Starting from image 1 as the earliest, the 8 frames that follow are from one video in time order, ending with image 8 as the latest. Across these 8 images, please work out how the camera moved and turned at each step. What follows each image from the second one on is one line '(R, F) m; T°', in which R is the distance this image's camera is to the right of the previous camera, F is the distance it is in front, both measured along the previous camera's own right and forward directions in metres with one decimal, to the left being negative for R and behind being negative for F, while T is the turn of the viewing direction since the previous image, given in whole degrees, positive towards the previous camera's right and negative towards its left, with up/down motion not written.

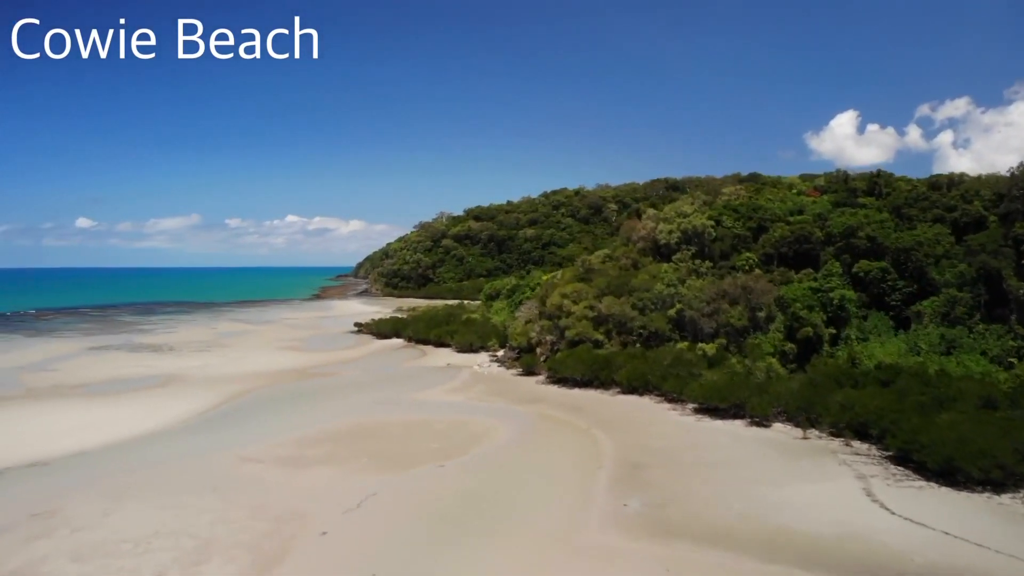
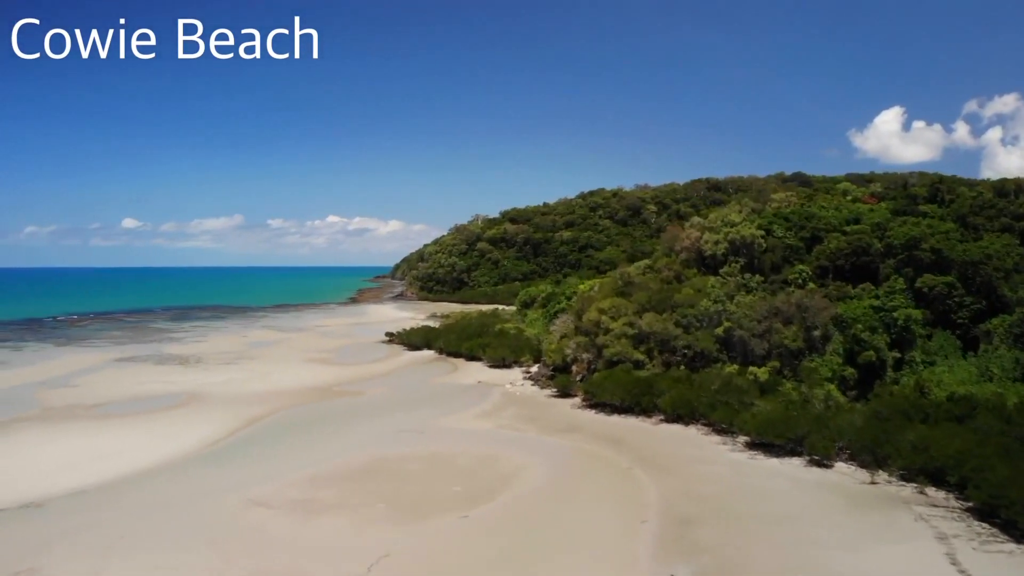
(+0.1, +1.1) m; -3°
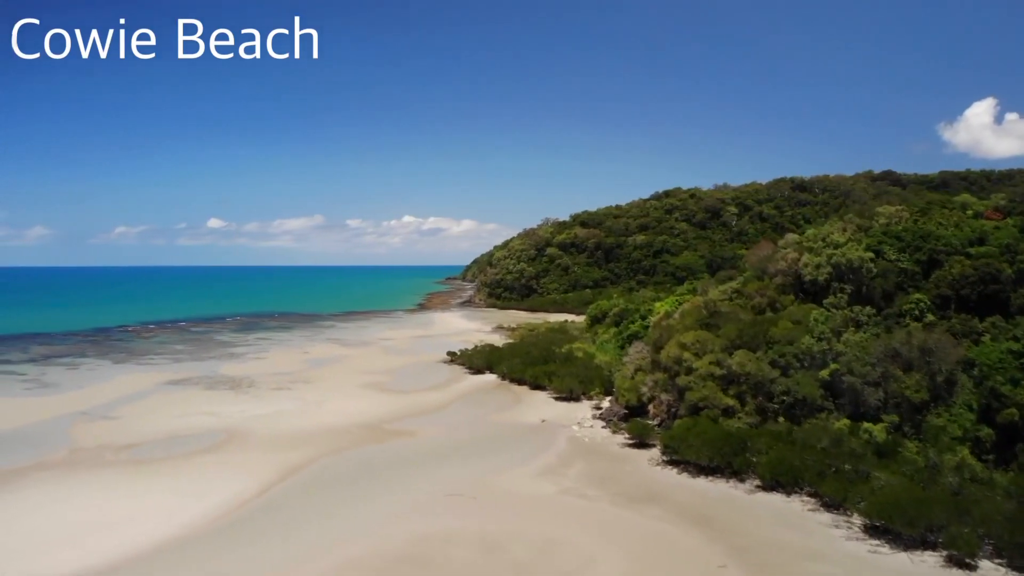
(+0.1, +2.0) m; -5°
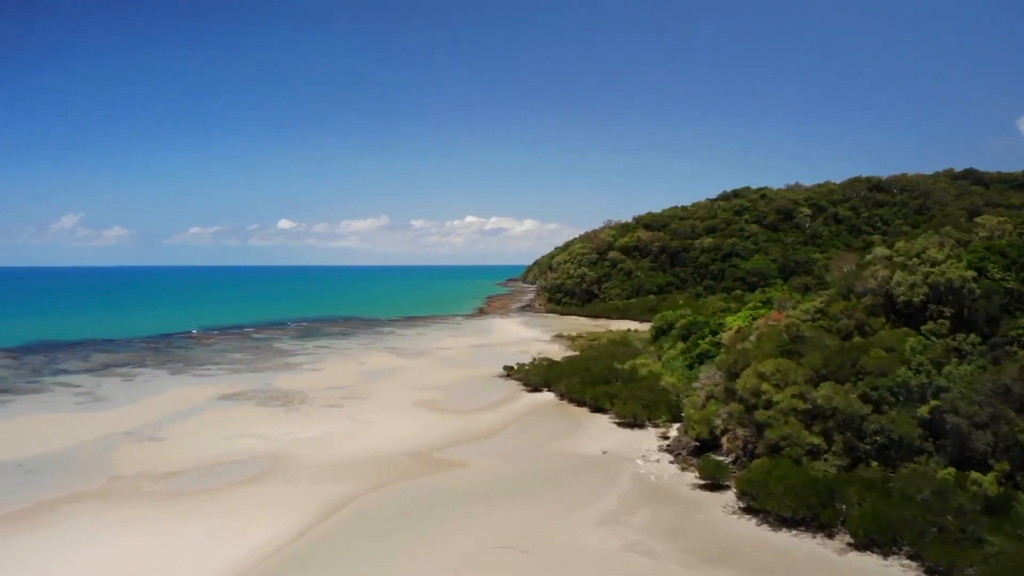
(0.0, +1.3) m; -4°
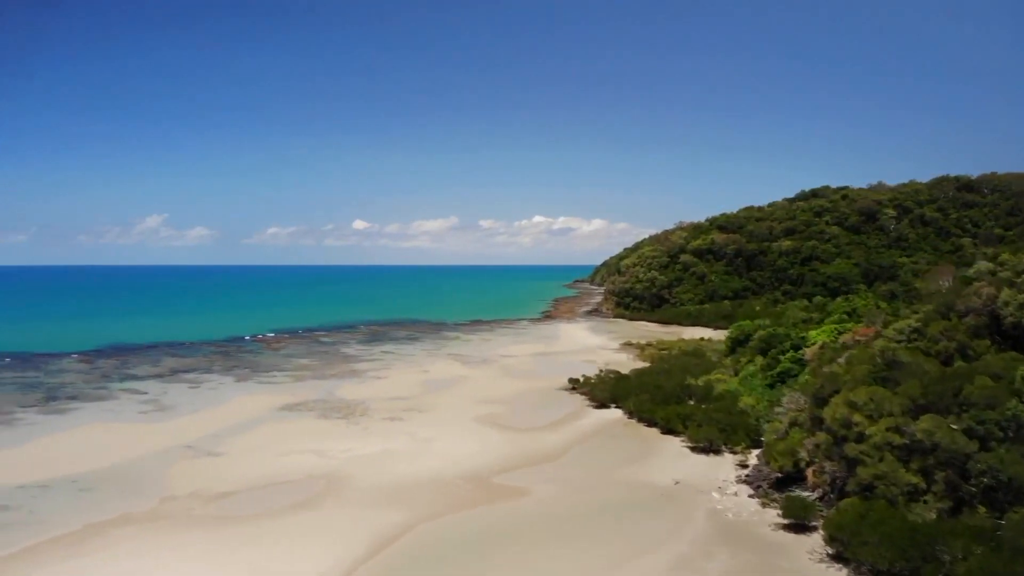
(0.0, +1.0) m; -5°
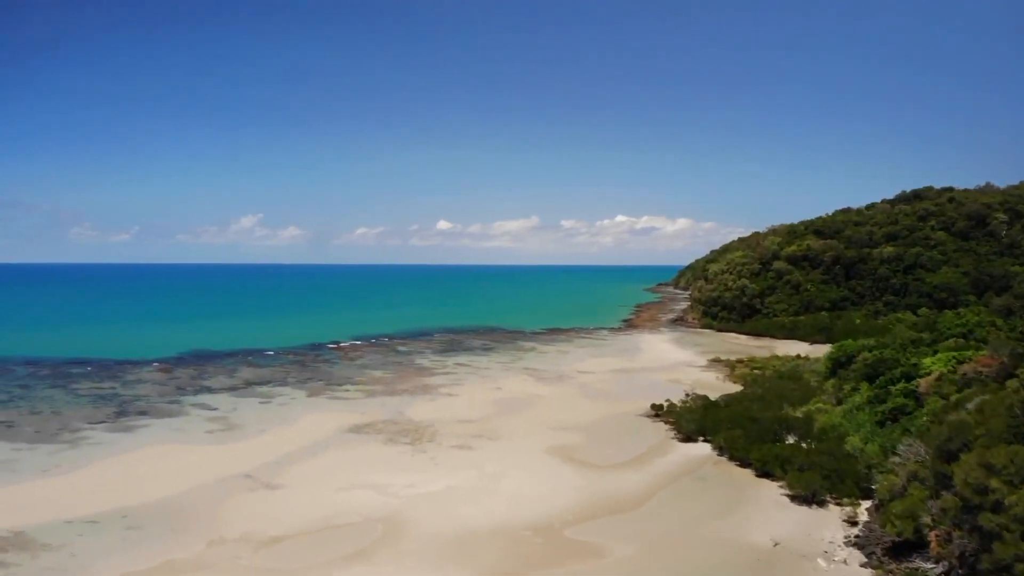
(+0.1, +1.6) m; -6°
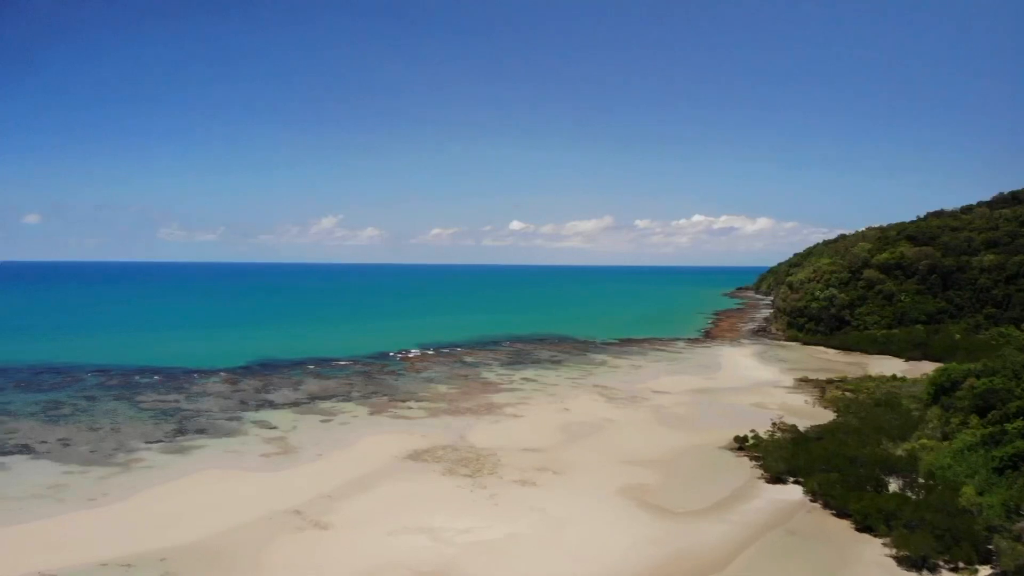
(+0.1, +1.6) m; -5°
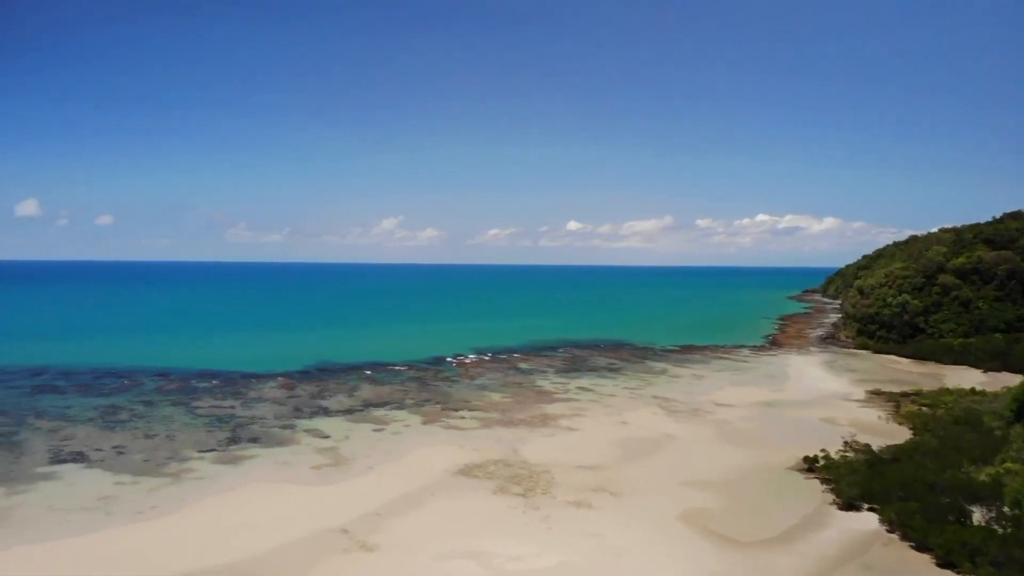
(+0.1, +0.8) m; -4°
